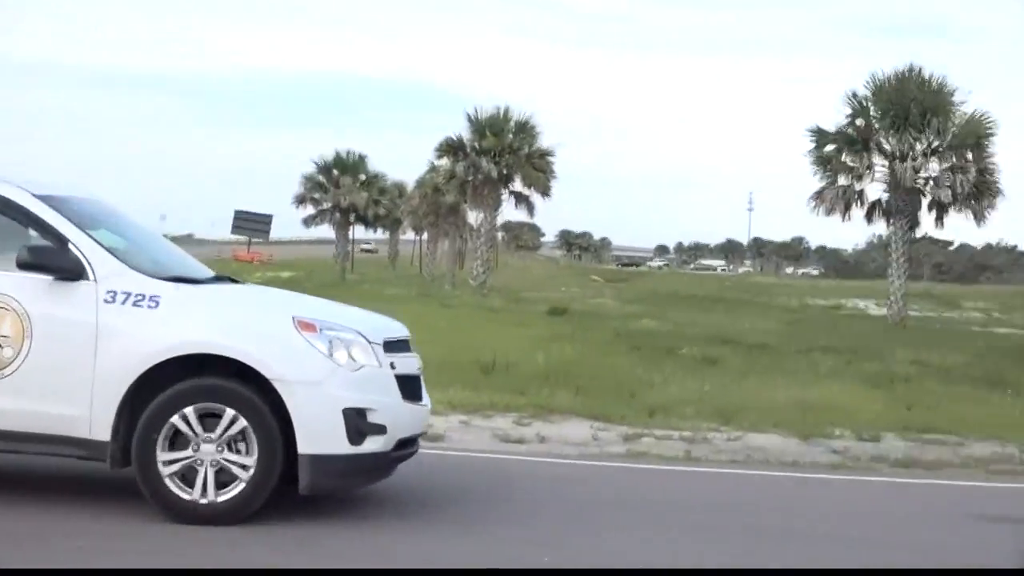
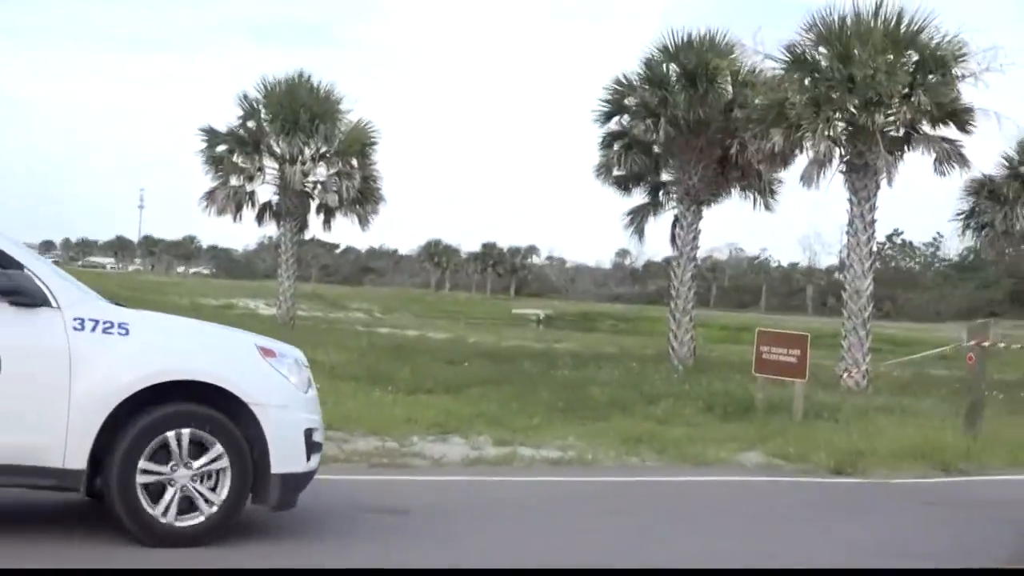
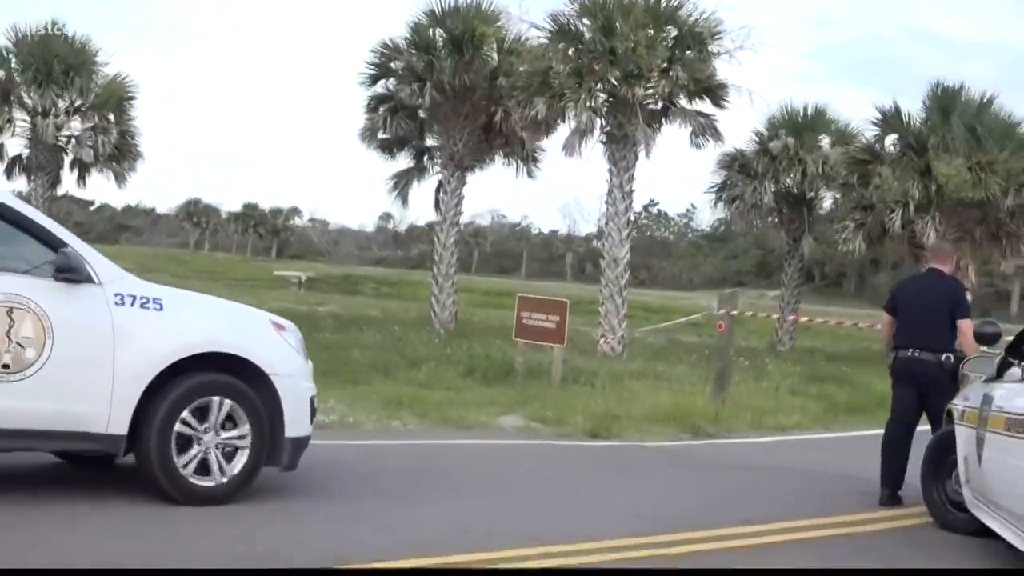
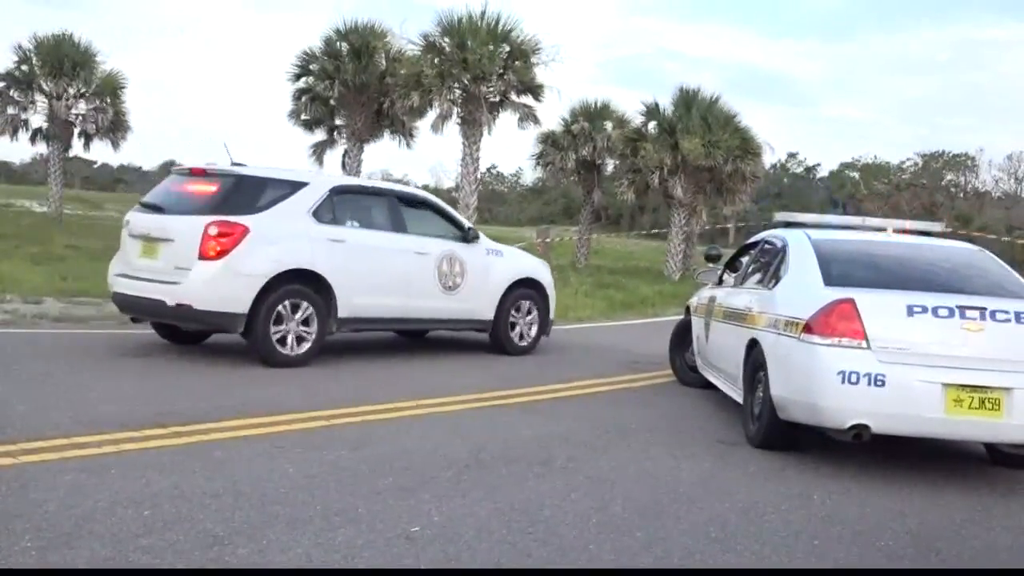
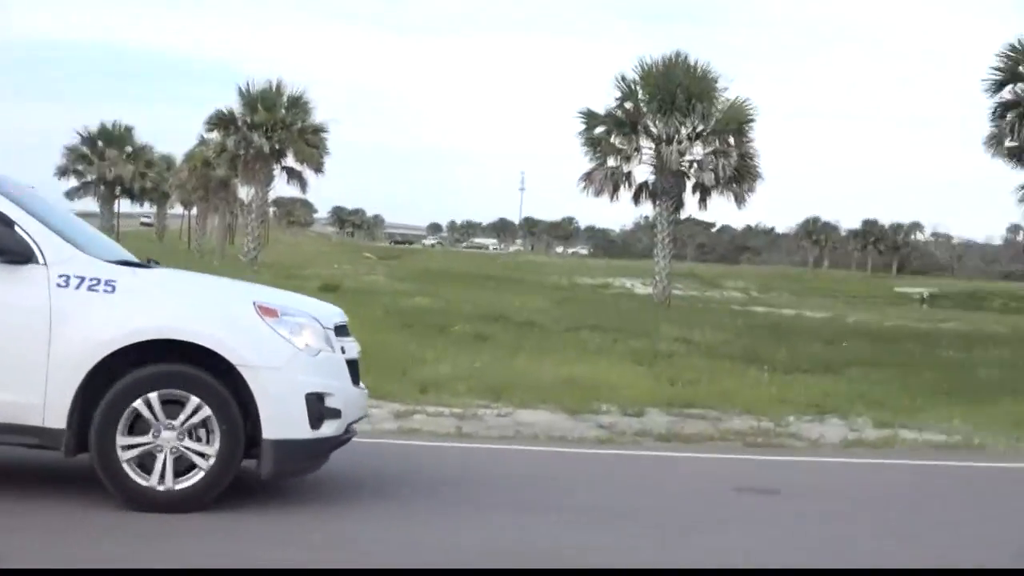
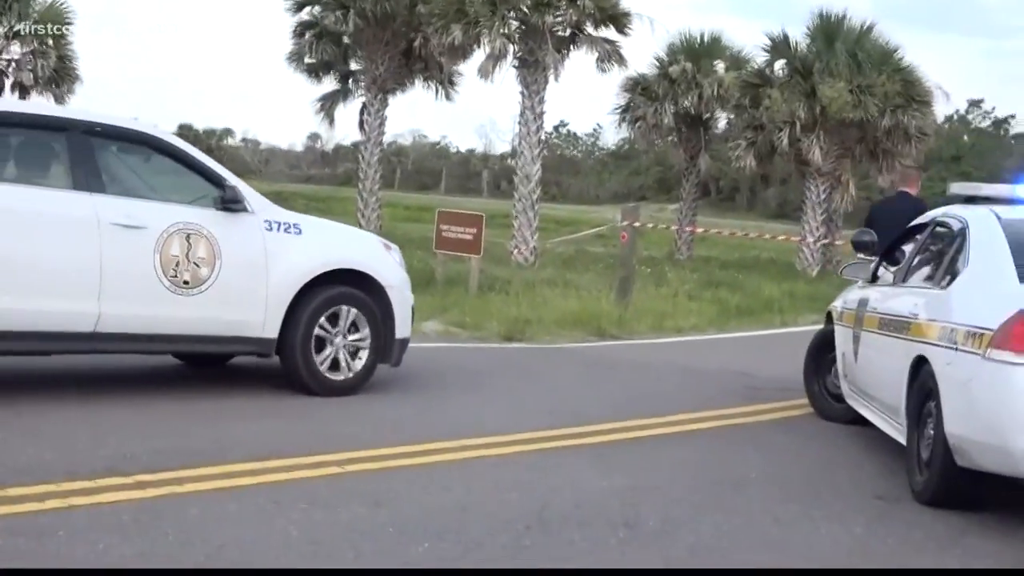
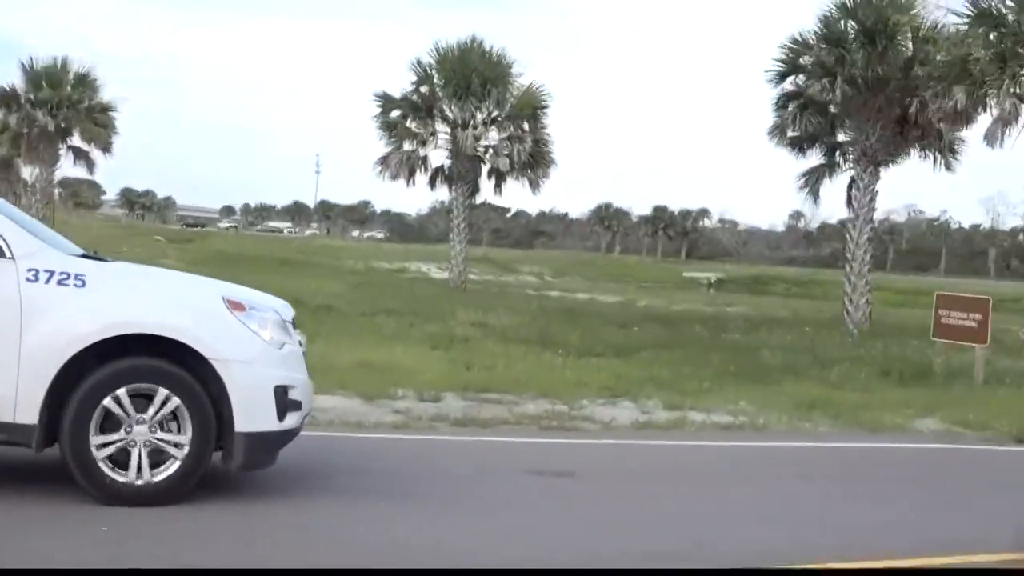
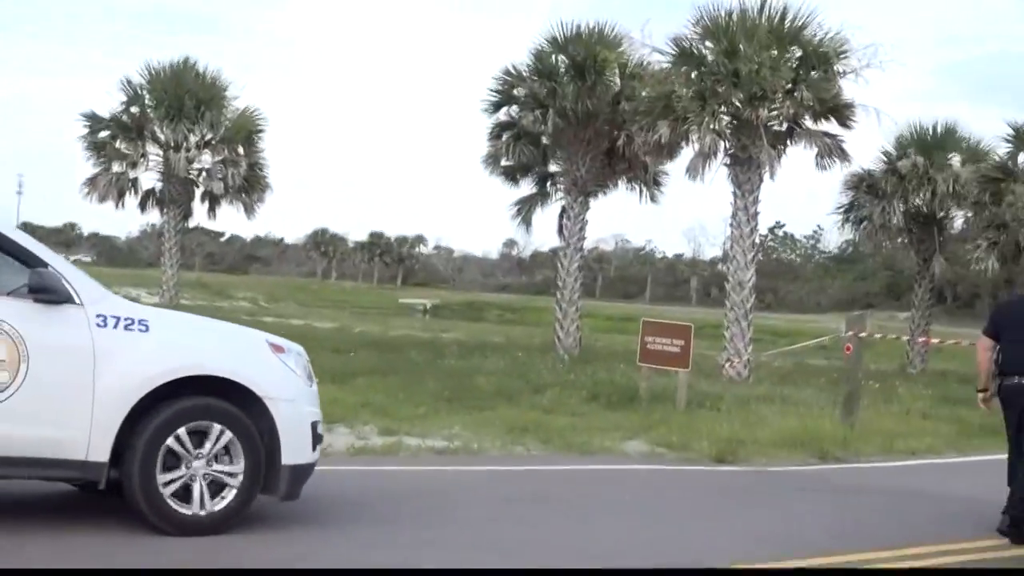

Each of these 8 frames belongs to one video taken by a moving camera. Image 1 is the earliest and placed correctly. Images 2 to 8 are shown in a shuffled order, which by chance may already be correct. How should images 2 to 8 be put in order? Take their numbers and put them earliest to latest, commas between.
5, 7, 2, 8, 3, 6, 4
